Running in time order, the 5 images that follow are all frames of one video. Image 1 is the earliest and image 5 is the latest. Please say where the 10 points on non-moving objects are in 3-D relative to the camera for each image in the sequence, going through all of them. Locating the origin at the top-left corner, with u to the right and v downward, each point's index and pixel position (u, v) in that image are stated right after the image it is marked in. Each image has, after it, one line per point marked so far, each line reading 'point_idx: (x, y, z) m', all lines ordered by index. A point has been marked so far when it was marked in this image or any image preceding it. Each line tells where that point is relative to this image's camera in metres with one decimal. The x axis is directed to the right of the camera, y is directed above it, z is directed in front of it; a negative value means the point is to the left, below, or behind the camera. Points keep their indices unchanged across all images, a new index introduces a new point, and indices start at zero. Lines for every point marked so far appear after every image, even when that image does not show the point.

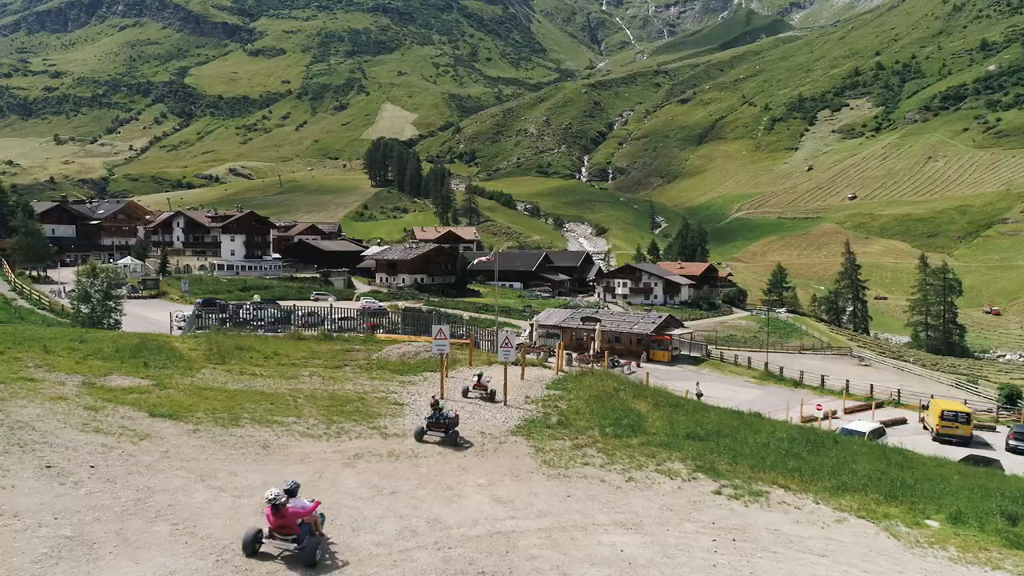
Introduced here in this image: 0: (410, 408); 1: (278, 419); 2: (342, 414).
0: (-2.7, -3.2, +18.5) m
1: (-5.3, -3.0, +15.9) m
2: (-4.1, -3.1, +17.1) m
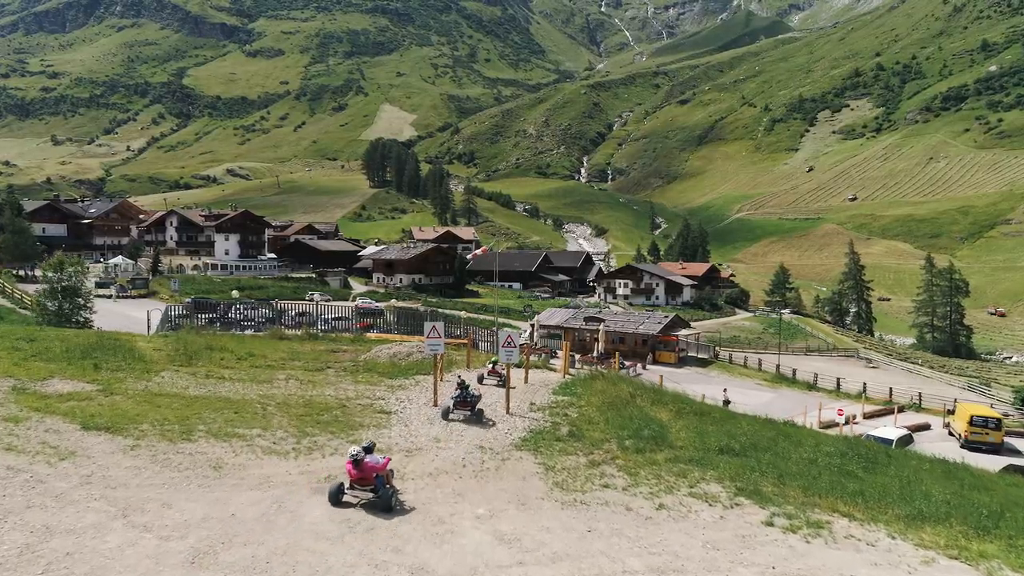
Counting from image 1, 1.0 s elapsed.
0: (-2.6, -2.9, +16.0) m
1: (-5.3, -2.8, +13.4) m
2: (-4.1, -2.9, +14.6) m
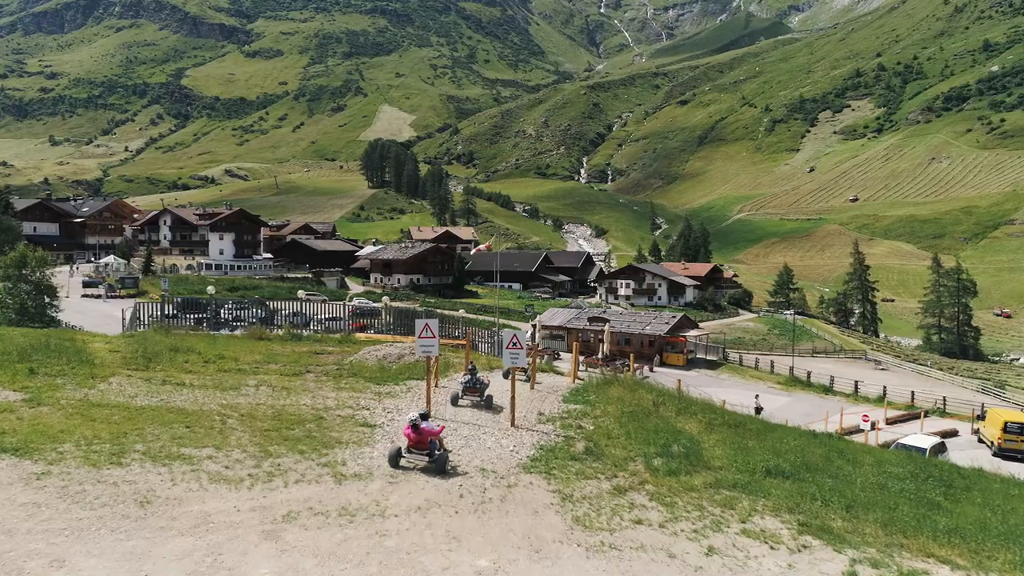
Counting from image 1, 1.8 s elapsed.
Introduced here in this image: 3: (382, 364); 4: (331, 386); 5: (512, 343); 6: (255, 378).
0: (-2.5, -2.8, +13.5) m
1: (-5.1, -2.6, +10.9) m
2: (-3.9, -2.7, +12.2) m
3: (-3.7, -2.2, +20.0) m
4: (-4.4, -2.4, +17.2) m
5: (0.0, -1.3, +16.2) m
6: (-6.3, -2.2, +17.0) m
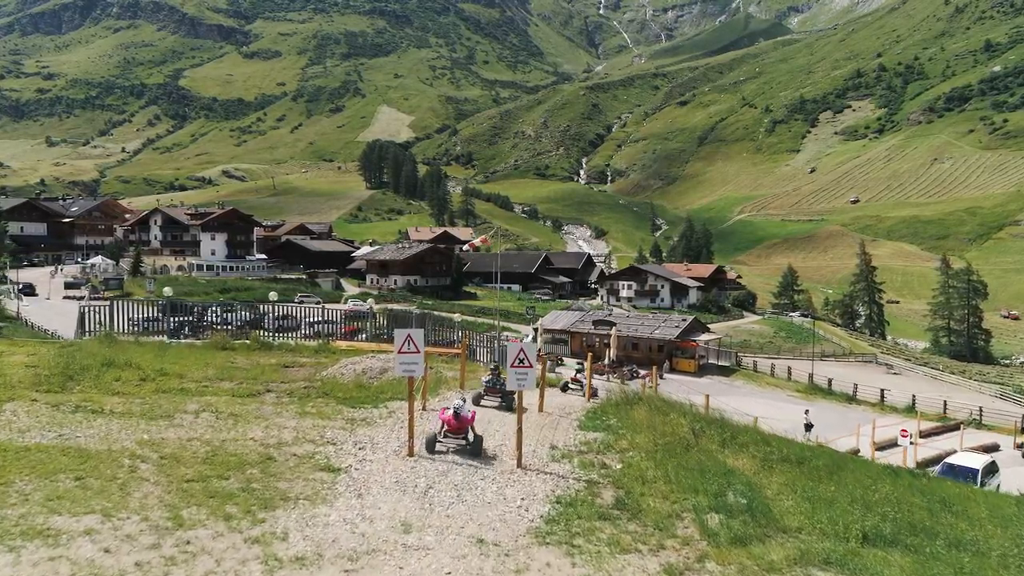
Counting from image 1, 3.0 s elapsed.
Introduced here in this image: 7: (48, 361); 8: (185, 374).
0: (-2.4, -2.8, +10.2) m
1: (-5.0, -2.6, +7.6) m
2: (-3.8, -2.7, +8.9) m
3: (-3.6, -2.2, +16.7) m
4: (-4.3, -2.4, +13.9) m
5: (+0.1, -1.3, +12.9) m
6: (-6.2, -2.2, +13.7) m
7: (-10.5, -1.6, +16.1) m
8: (-7.4, -2.0, +16.0) m
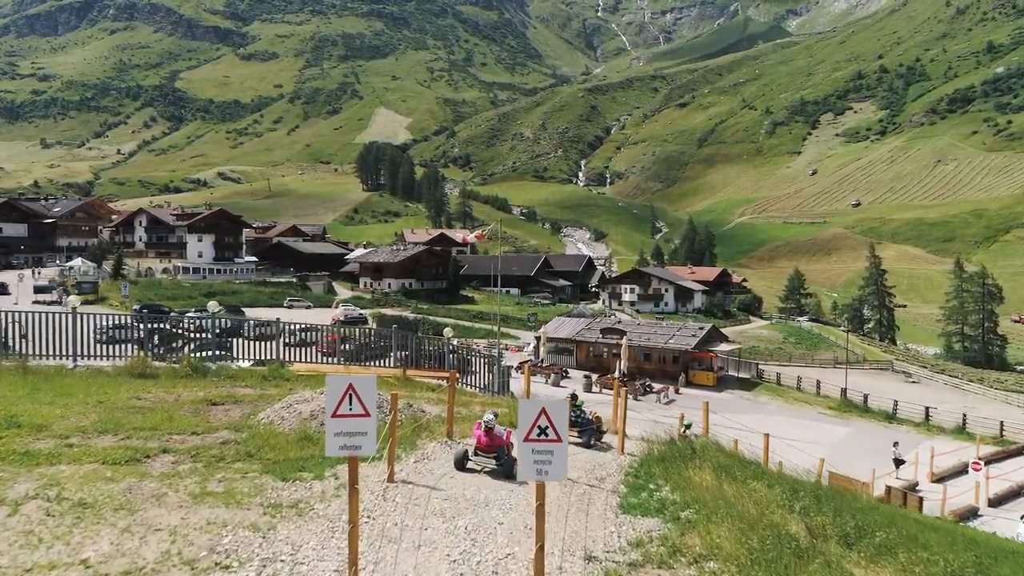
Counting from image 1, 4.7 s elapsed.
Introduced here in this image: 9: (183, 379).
0: (-2.2, -2.9, +5.4) m
1: (-4.9, -2.7, +2.8) m
2: (-3.7, -2.8, +4.0) m
3: (-3.5, -2.4, +11.8) m
4: (-4.2, -2.6, +9.1) m
5: (+0.2, -1.5, +8.1) m
6: (-6.0, -2.4, +8.8) m
7: (-10.4, -1.8, +11.2) m
8: (-7.3, -2.2, +11.1) m
9: (-7.1, -2.1, +15.3) m
